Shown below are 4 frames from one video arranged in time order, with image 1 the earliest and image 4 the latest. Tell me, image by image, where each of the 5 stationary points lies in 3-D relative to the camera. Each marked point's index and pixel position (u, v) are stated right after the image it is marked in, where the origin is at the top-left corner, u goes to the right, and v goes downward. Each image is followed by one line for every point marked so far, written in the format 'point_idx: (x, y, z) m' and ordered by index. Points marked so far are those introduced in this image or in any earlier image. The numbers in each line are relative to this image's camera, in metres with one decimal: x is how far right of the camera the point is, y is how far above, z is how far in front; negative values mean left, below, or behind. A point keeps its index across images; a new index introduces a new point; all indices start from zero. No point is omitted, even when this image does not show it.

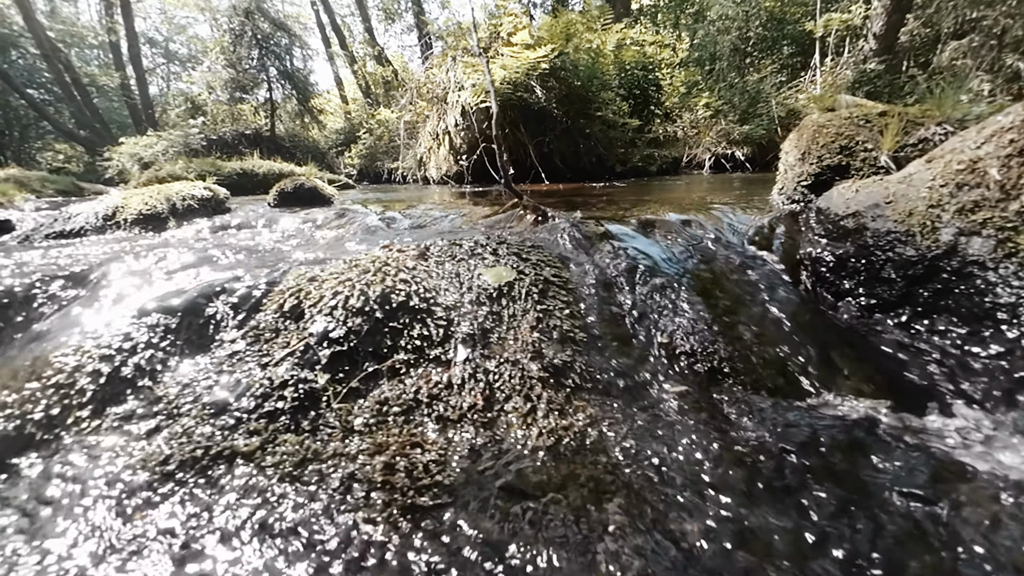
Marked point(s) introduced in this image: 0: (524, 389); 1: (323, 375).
0: (0.0, -0.4, +1.5) m
1: (-0.7, -0.3, +1.5) m
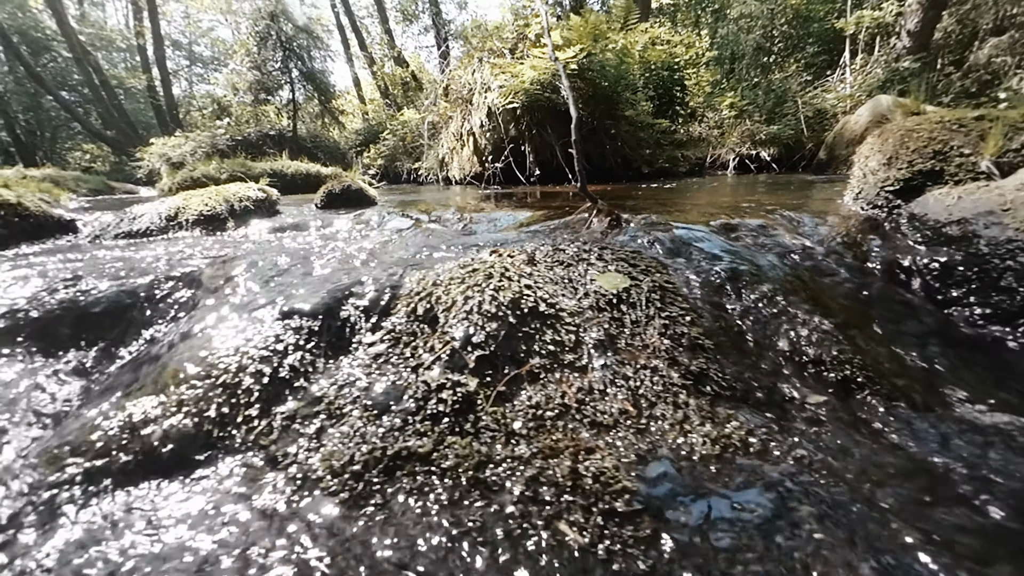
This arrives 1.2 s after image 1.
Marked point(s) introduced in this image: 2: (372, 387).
0: (+0.6, -0.4, +1.5) m
1: (-0.2, -0.4, +1.6) m
2: (-0.6, -0.4, +1.6) m
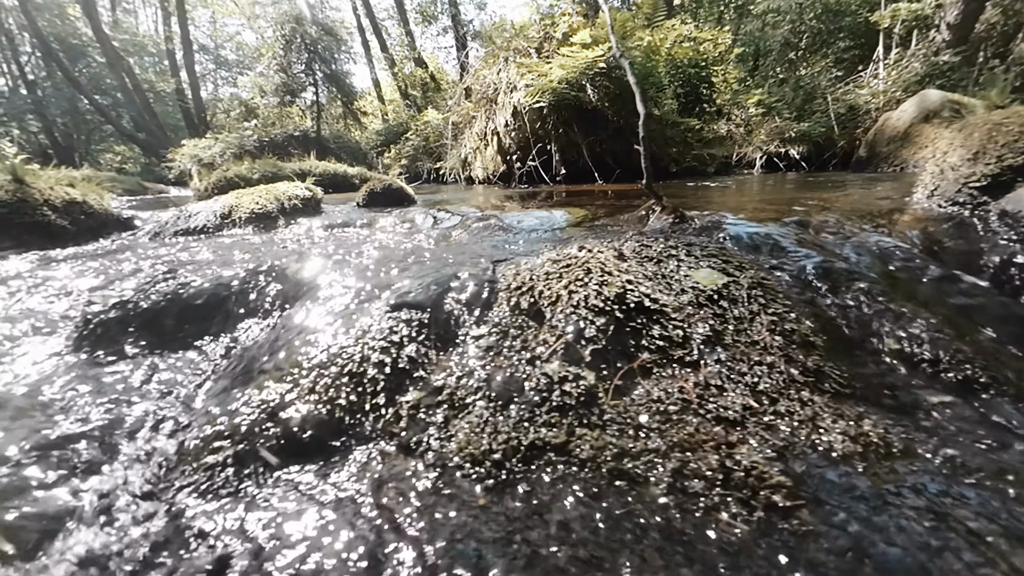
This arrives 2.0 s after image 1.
0: (+1.1, -0.4, +1.5) m
1: (+0.3, -0.3, +1.6) m
2: (-0.1, -0.4, +1.6) m
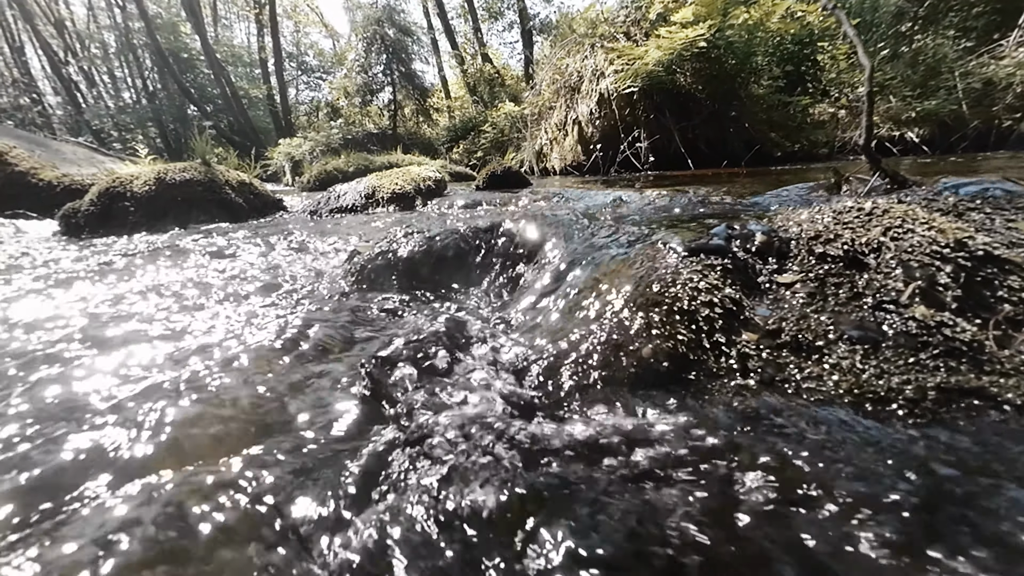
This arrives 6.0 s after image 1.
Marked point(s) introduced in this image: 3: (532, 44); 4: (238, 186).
0: (+2.4, -0.2, +1.3) m
1: (+1.6, -0.1, +1.4) m
2: (+1.2, -0.1, +1.5) m
3: (+1.1, +11.6, +18.1) m
4: (-4.1, +1.5, +5.8) m
